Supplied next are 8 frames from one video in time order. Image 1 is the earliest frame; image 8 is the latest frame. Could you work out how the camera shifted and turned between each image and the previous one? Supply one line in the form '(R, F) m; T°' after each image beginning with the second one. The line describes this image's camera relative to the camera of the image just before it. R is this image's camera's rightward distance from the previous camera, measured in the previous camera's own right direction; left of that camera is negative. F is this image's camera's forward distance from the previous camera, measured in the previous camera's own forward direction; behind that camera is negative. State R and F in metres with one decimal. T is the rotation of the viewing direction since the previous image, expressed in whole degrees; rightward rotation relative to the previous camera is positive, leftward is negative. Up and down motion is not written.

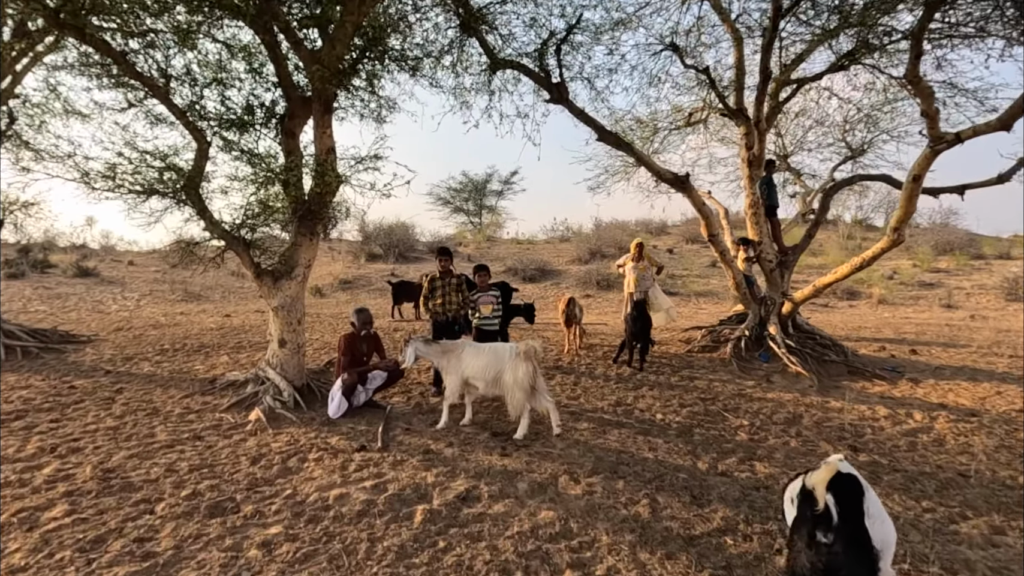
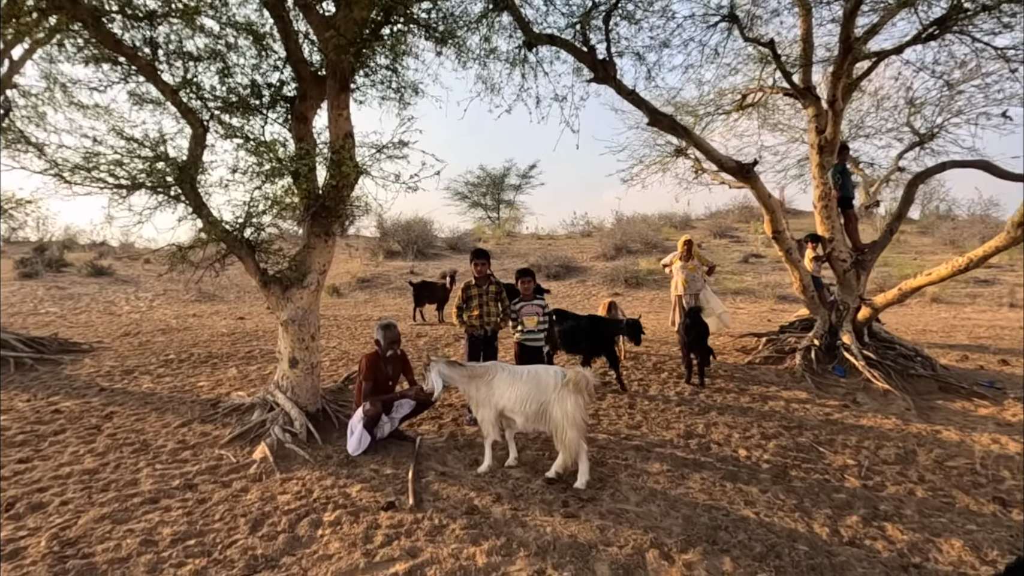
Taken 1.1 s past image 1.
(-0.4, +1.1) m; -2°
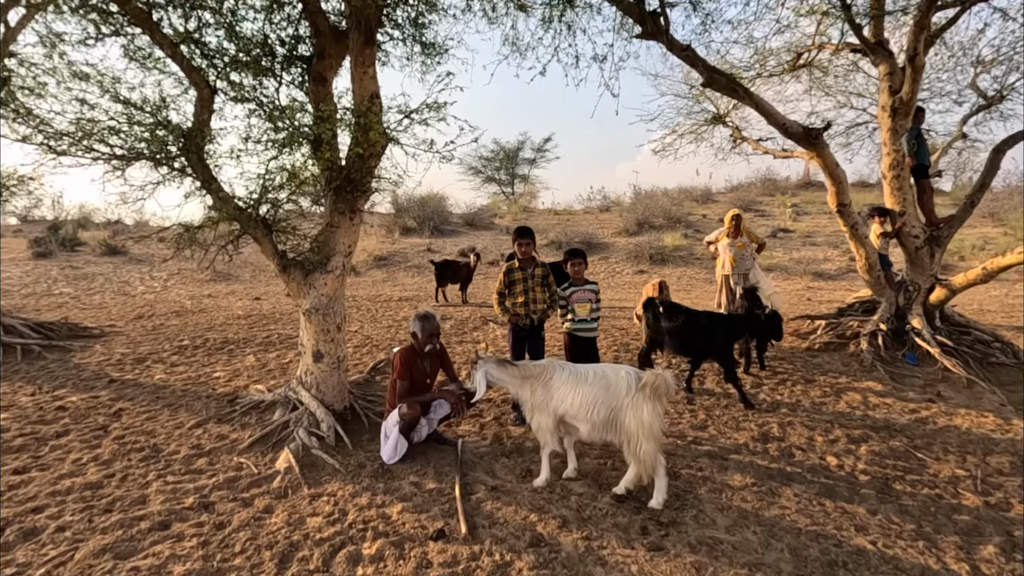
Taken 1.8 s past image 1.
(-0.4, +0.7) m; -1°
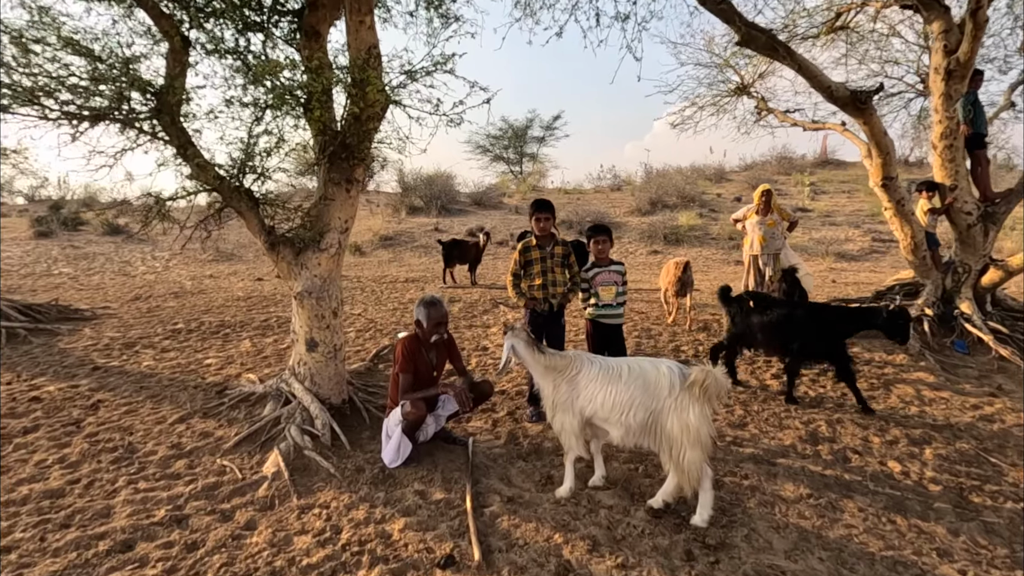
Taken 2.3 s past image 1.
(-0.1, +0.6) m; -1°
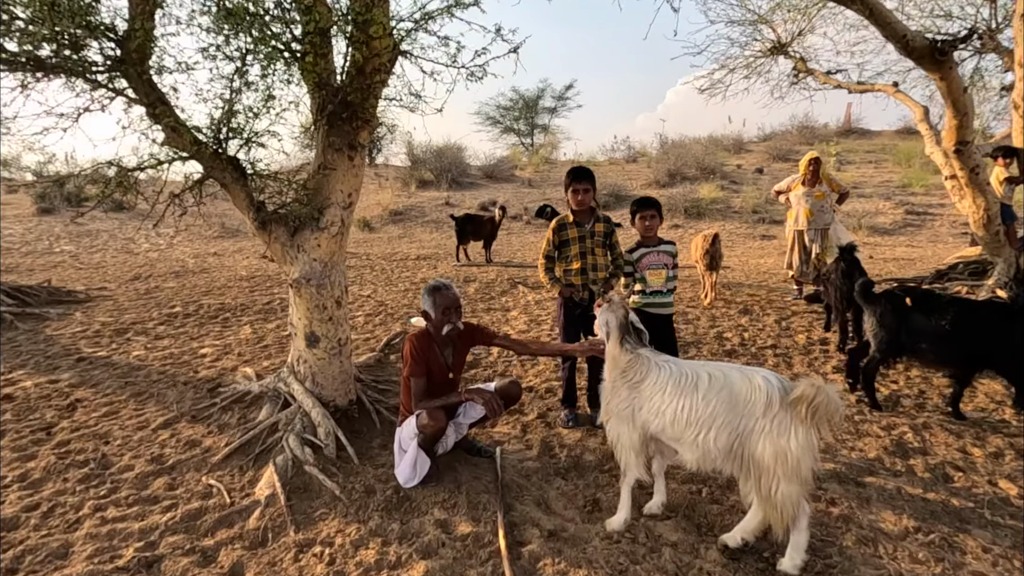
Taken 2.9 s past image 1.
(-0.2, +0.7) m; -1°
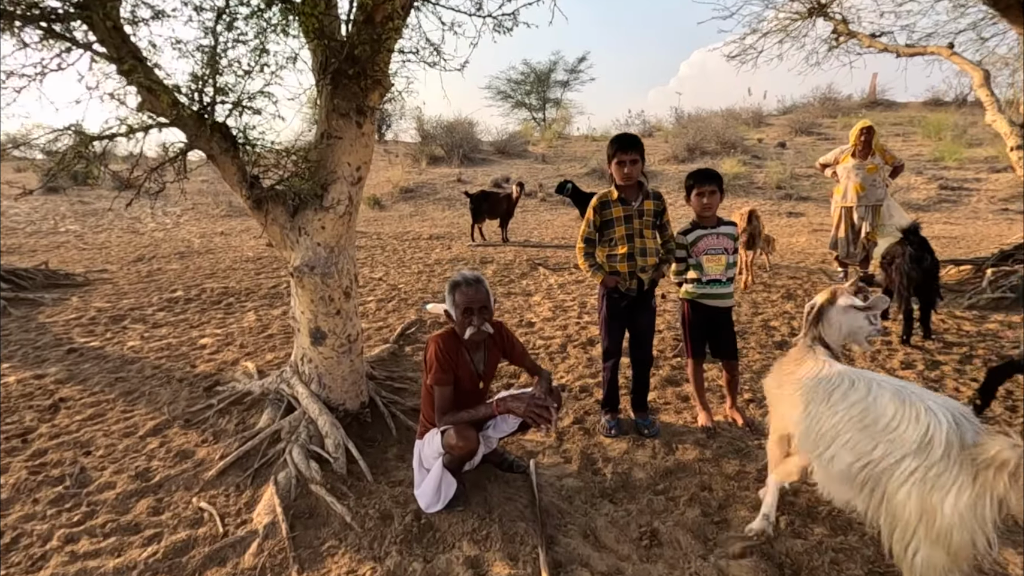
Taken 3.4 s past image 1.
(-0.2, +0.6) m; -1°
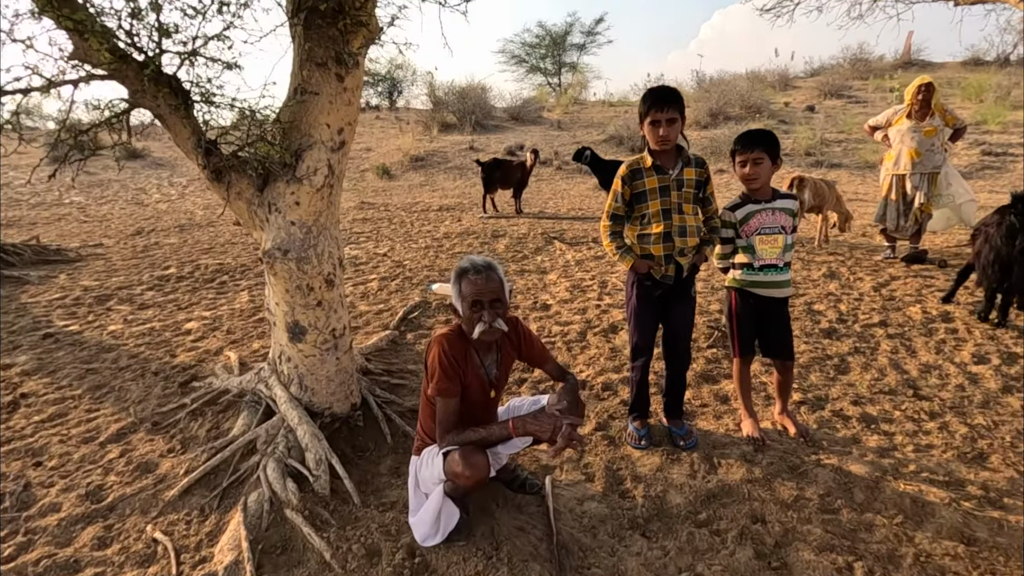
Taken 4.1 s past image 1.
(0.0, +0.6) m; -2°
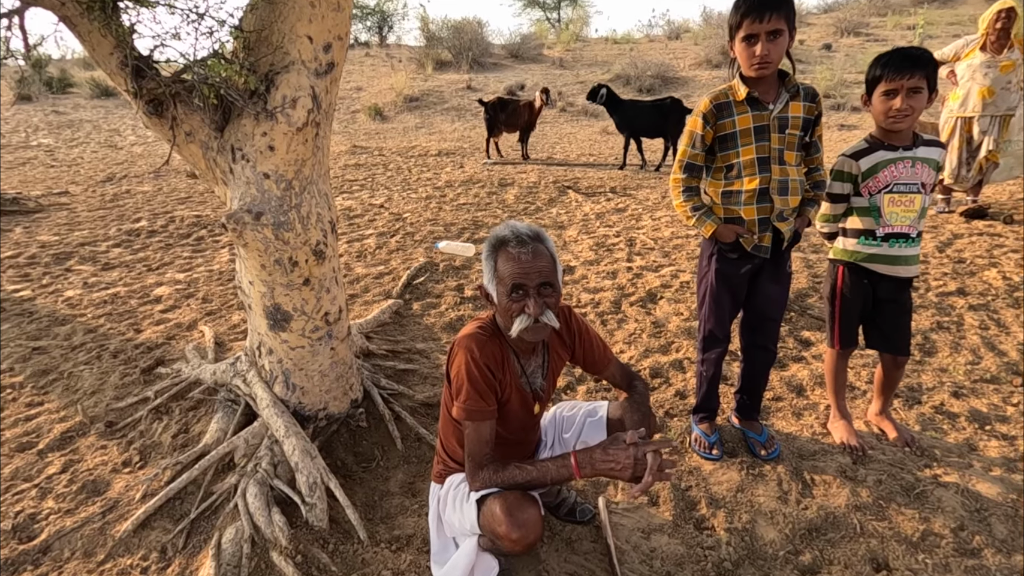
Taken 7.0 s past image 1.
(-0.2, +0.7) m; +1°
